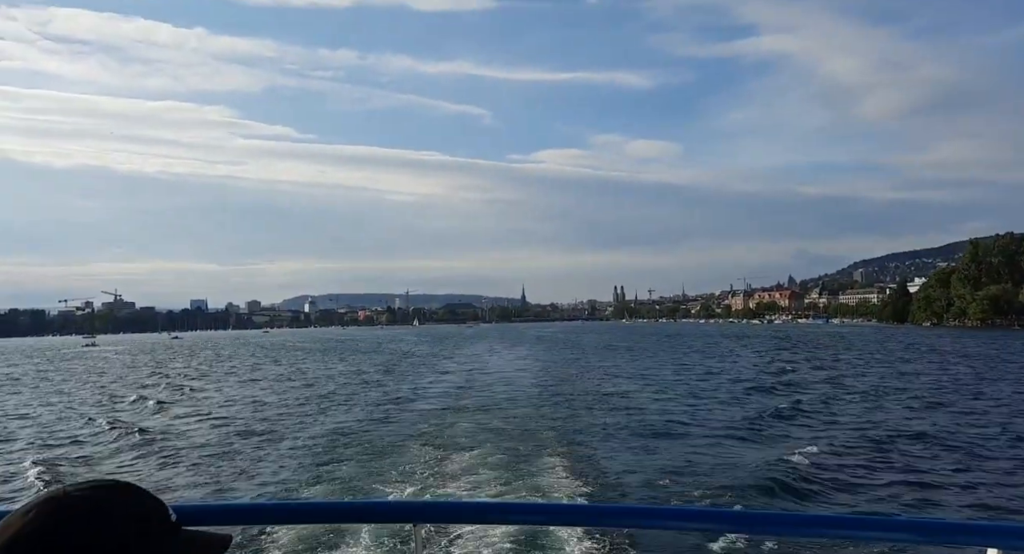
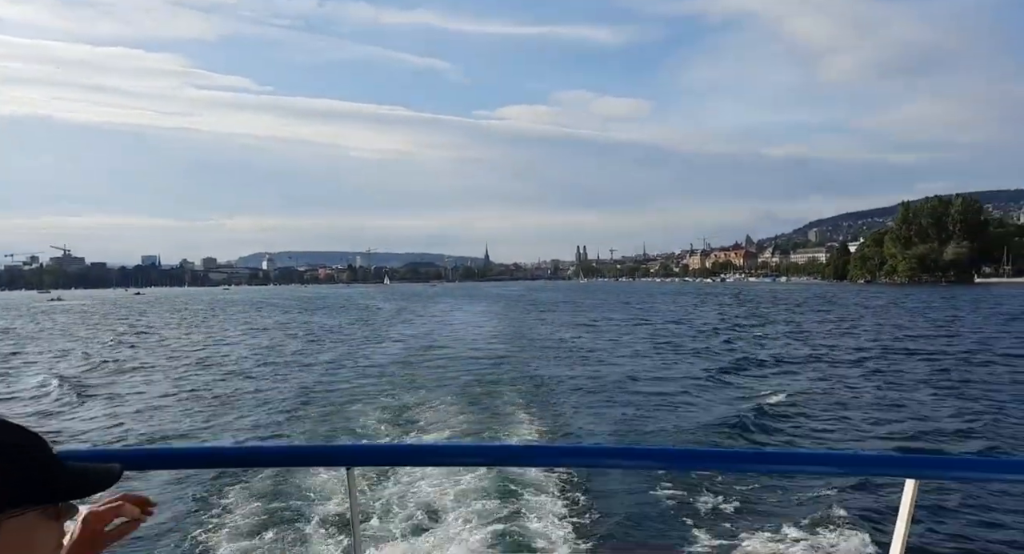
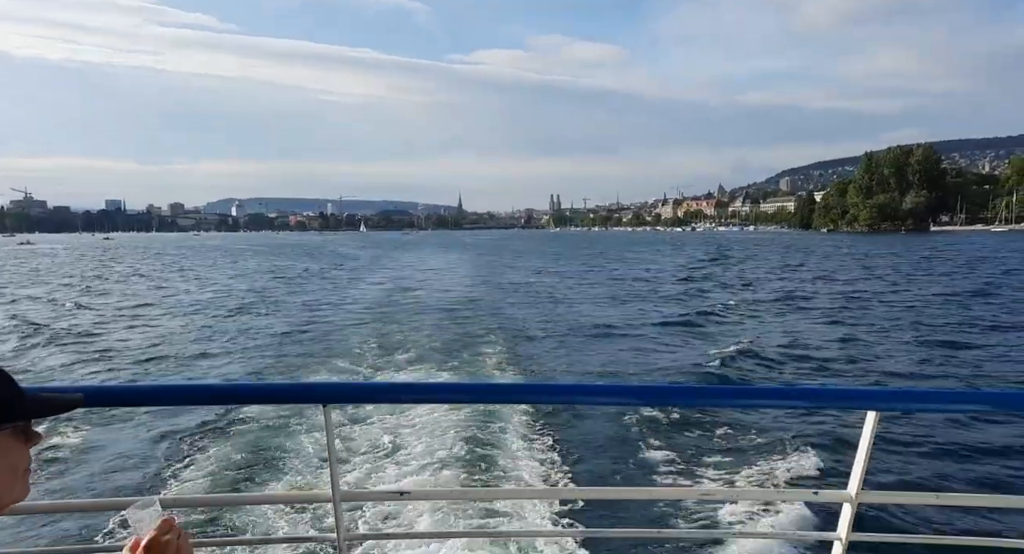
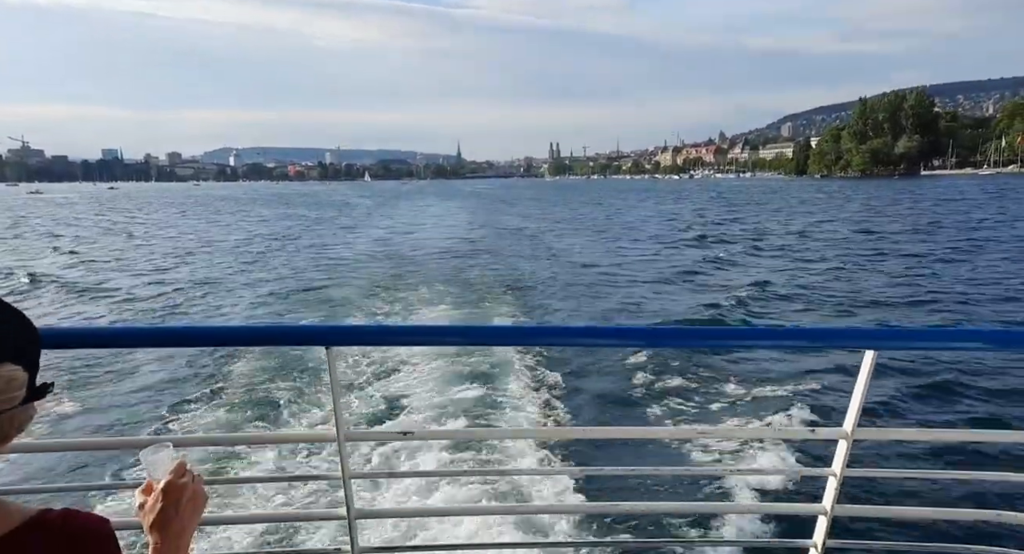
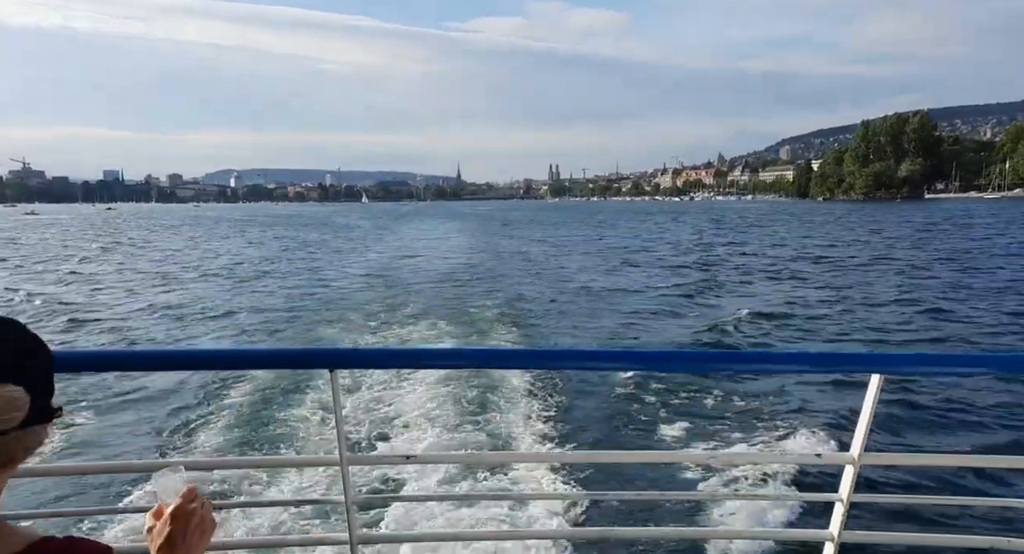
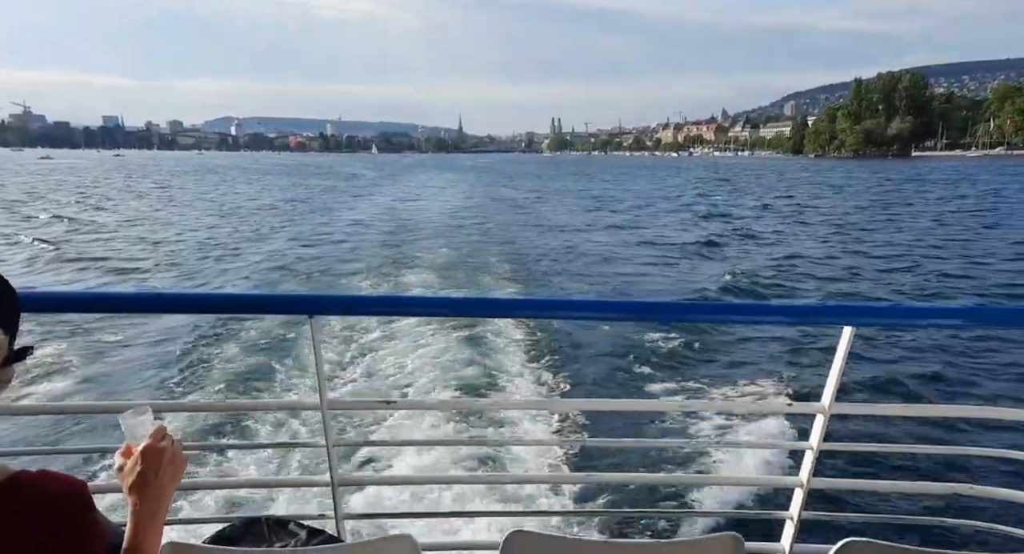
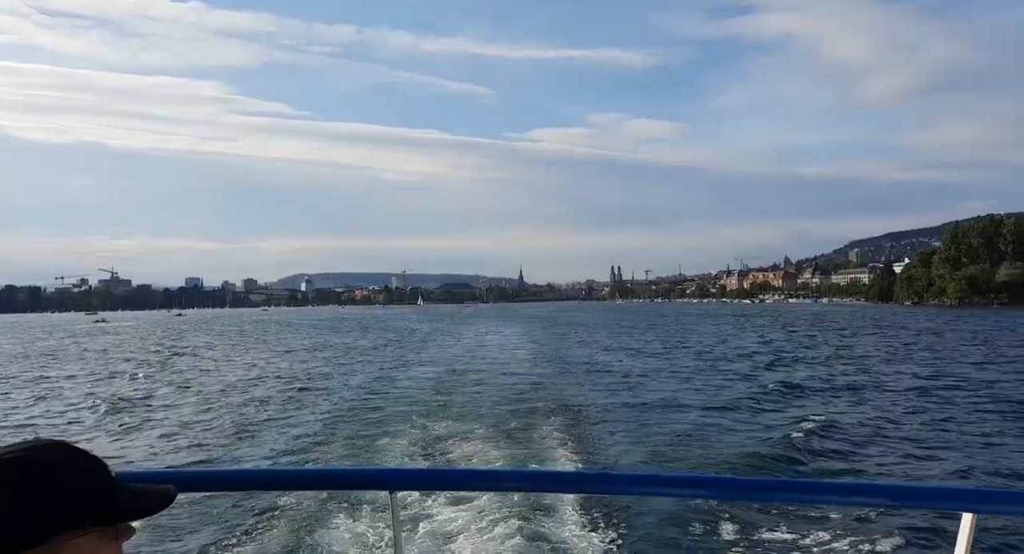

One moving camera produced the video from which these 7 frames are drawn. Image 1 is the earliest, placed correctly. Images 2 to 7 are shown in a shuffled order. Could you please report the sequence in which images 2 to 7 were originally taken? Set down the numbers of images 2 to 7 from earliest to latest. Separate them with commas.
7, 2, 3, 5, 4, 6
